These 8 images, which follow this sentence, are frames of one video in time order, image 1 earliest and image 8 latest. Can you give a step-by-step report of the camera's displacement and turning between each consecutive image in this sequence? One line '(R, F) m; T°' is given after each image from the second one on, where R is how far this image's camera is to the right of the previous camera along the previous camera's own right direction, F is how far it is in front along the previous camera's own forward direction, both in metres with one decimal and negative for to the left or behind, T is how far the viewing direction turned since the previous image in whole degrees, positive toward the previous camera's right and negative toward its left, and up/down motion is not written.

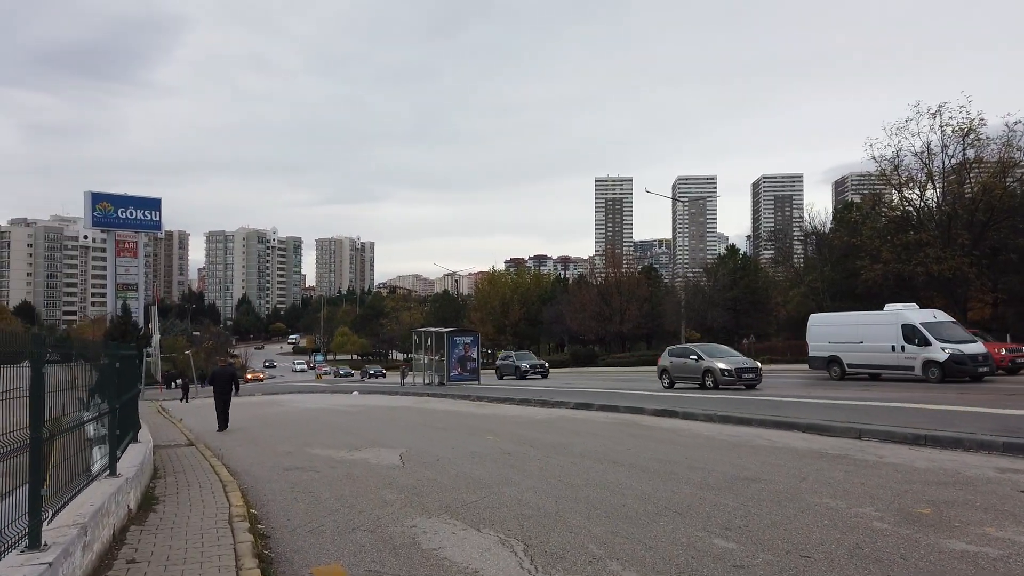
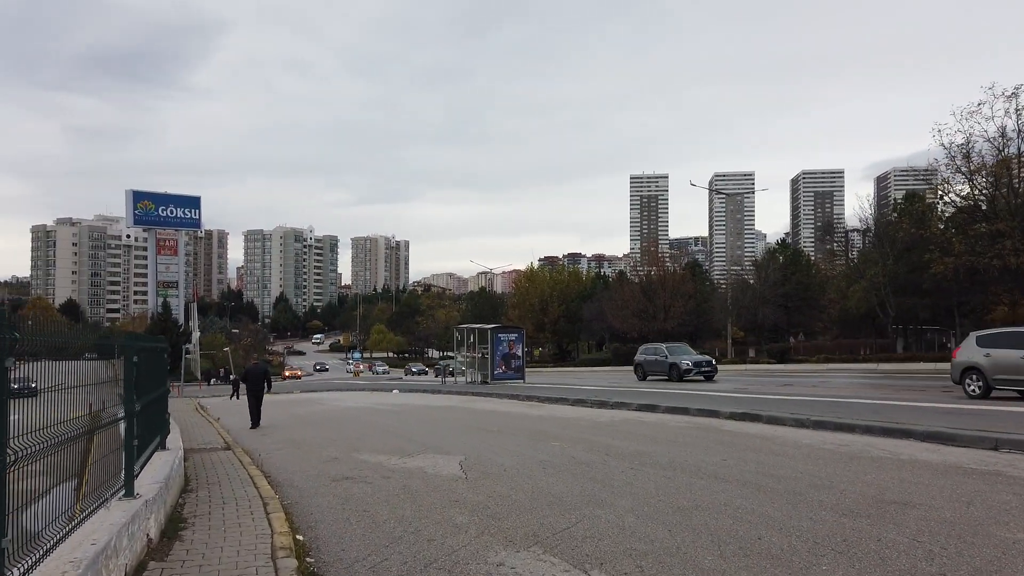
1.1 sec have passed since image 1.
(-0.6, +1.4) m; -3°
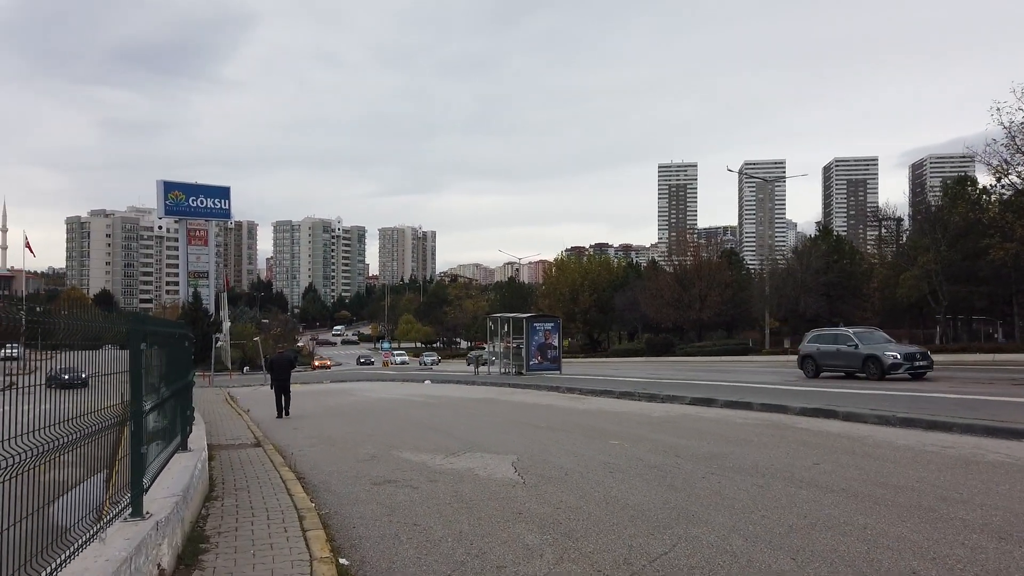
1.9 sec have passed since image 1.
(-0.4, +1.1) m; -2°
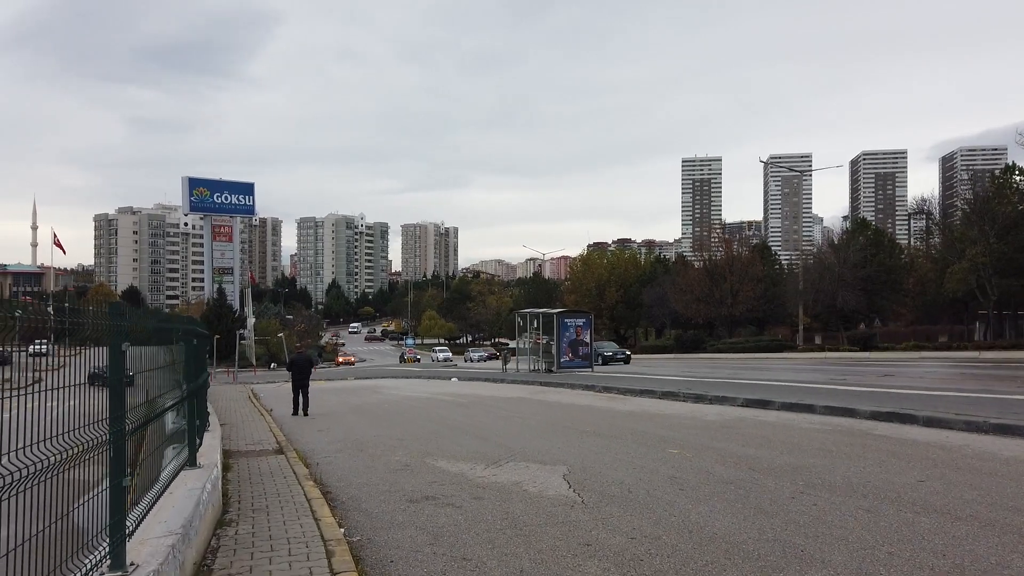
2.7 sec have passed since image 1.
(-0.3, +1.1) m; -2°
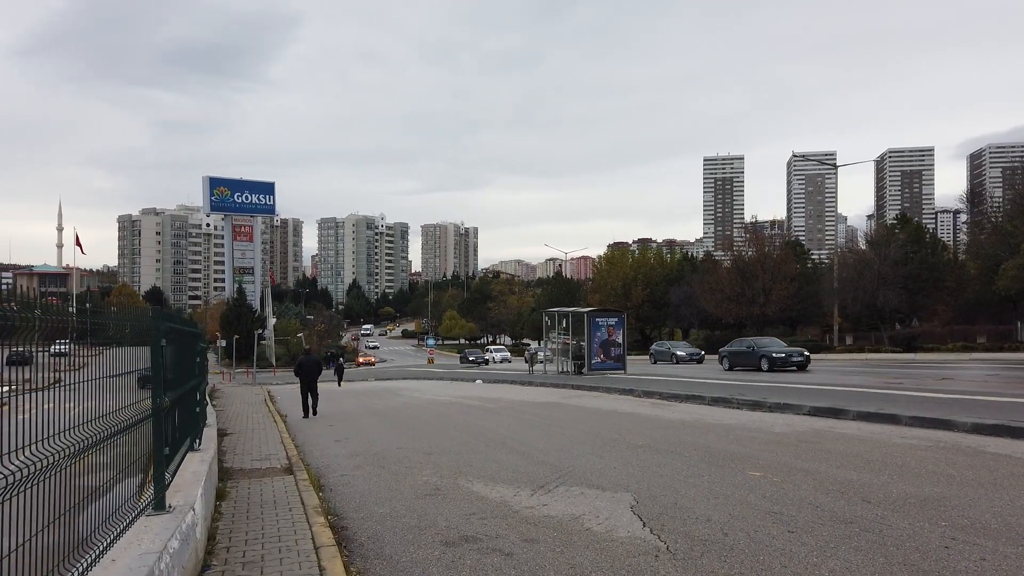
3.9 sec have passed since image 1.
(-0.3, +1.6) m; -2°
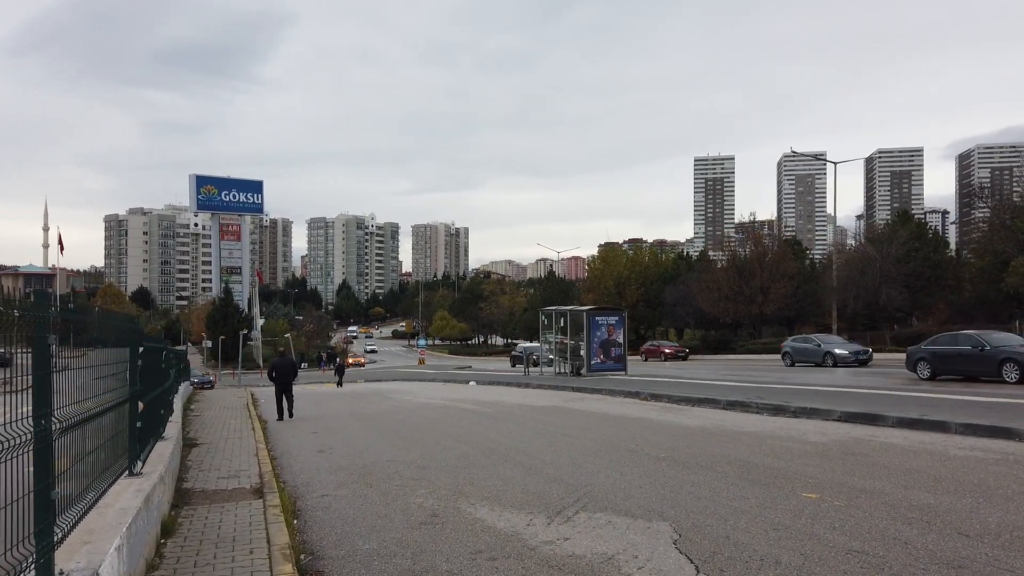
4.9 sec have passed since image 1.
(-0.2, +1.3) m; +1°
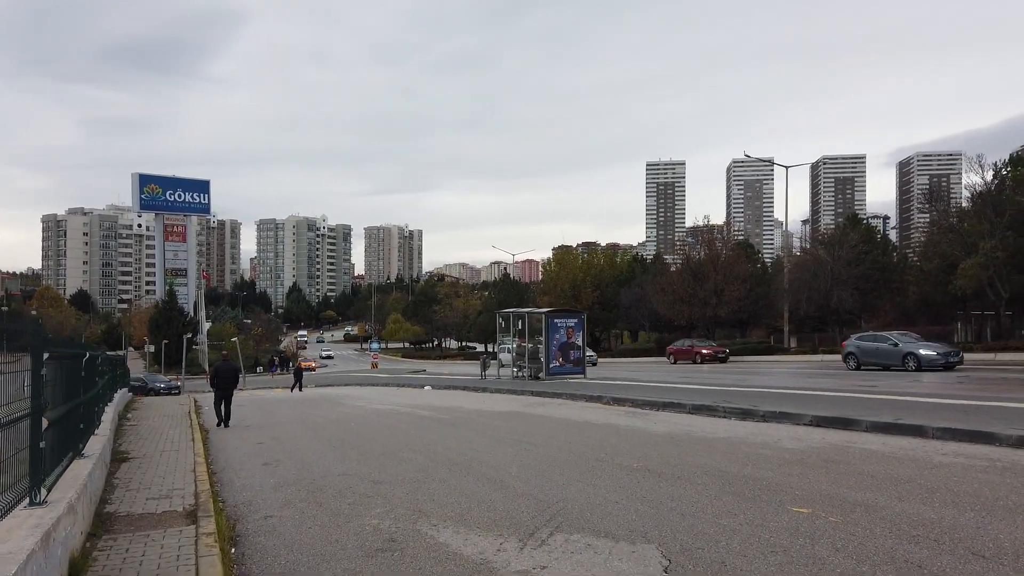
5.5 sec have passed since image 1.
(-0.1, +0.7) m; +4°
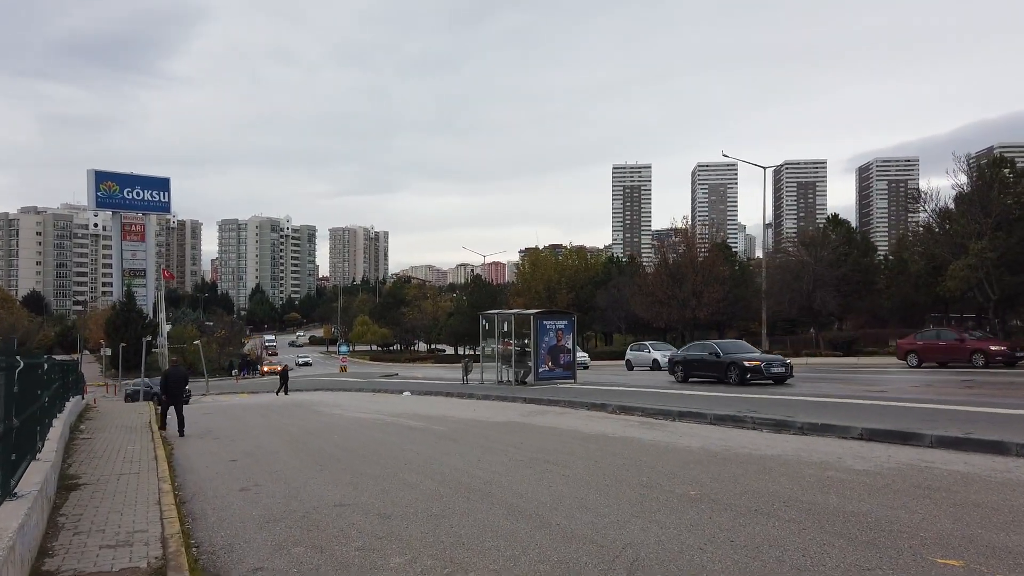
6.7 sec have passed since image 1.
(-0.7, +1.5) m; +3°
